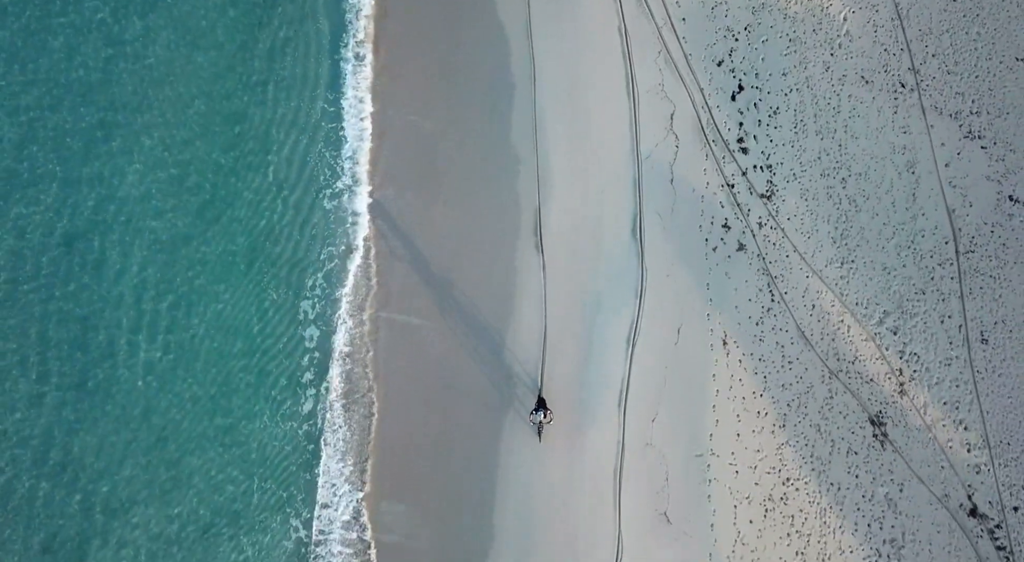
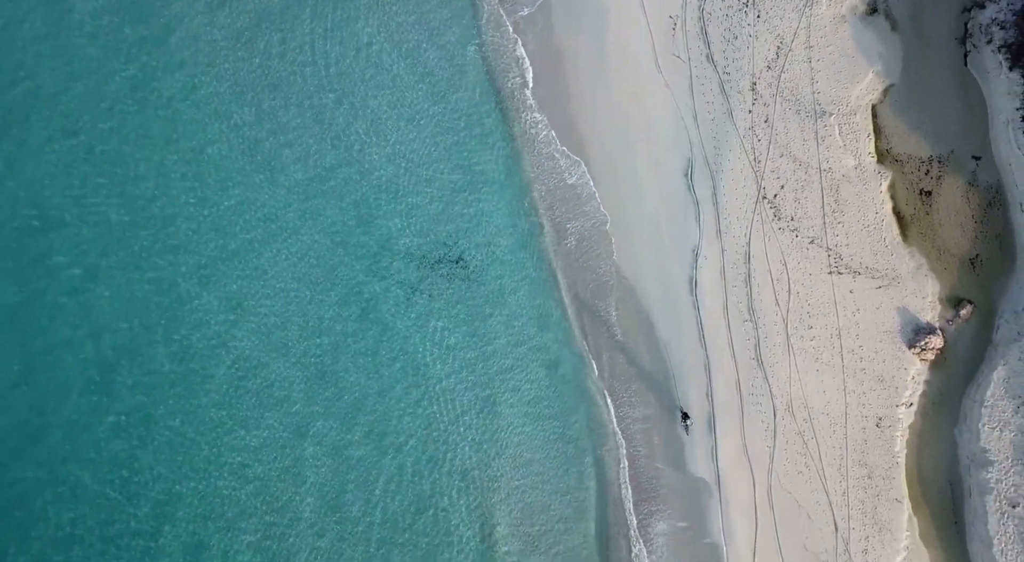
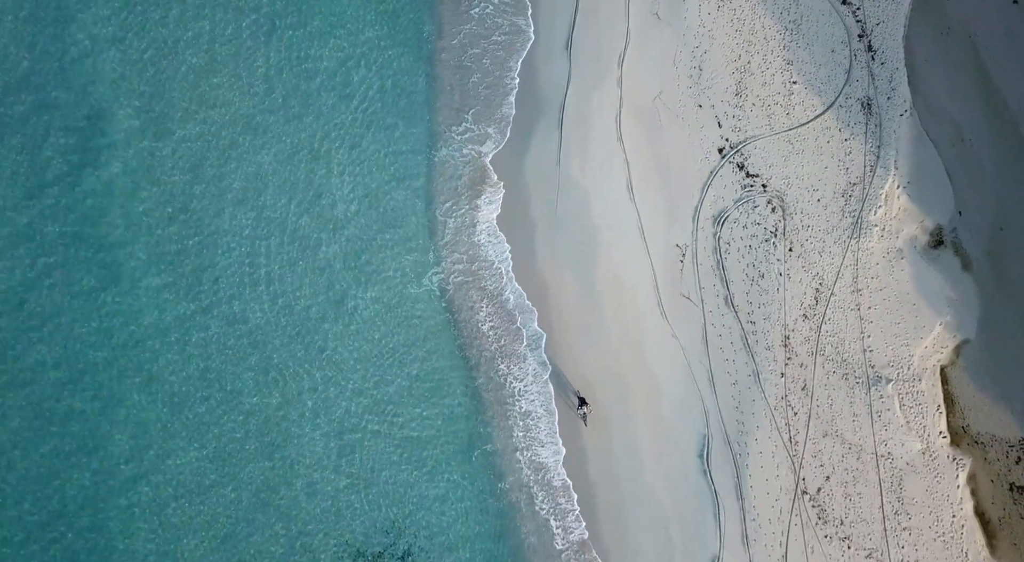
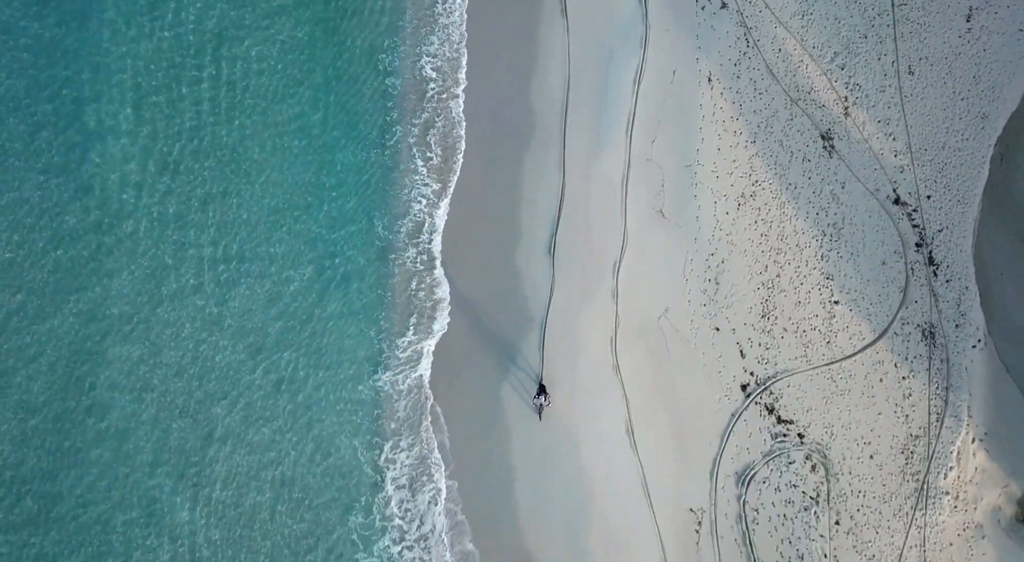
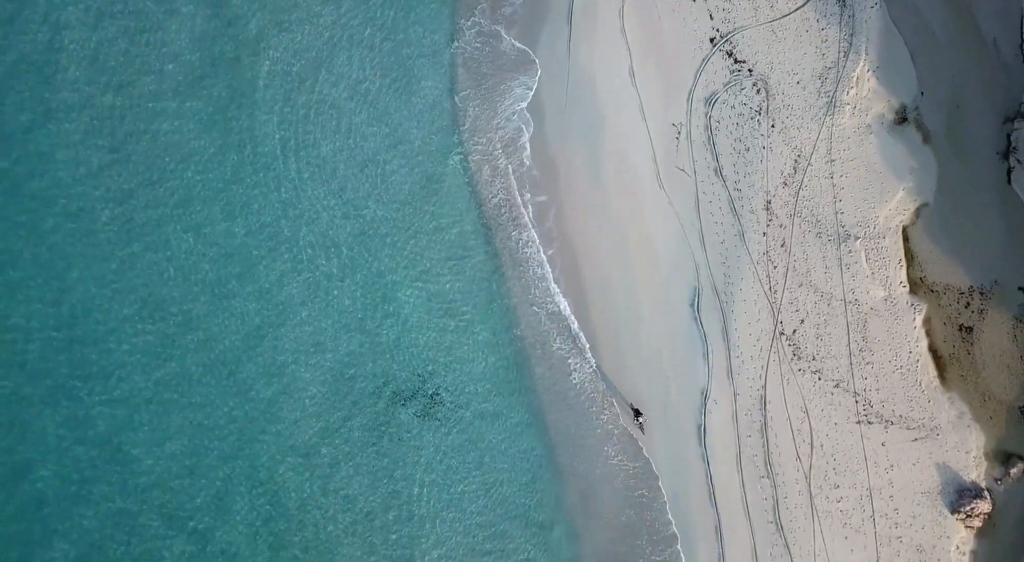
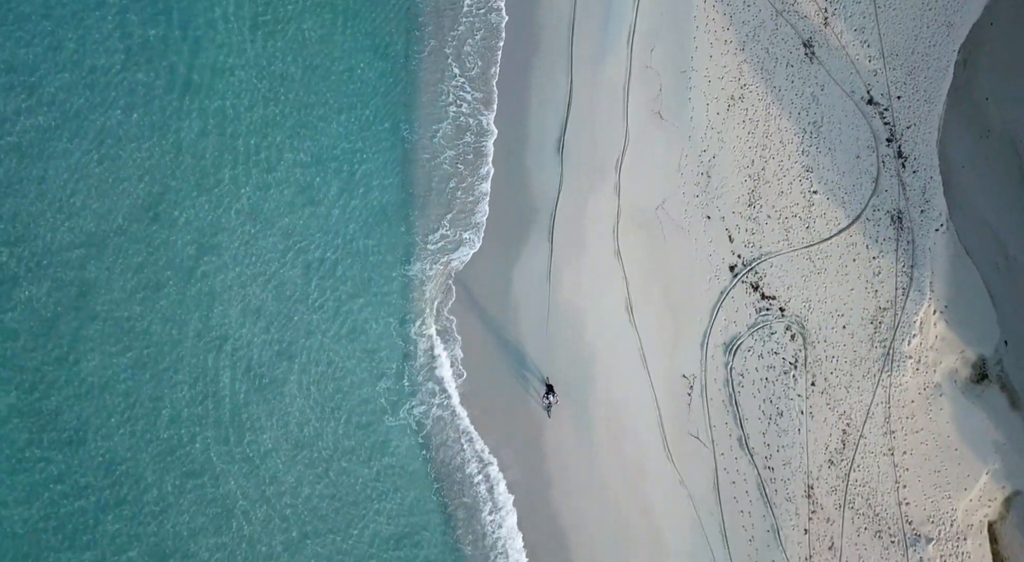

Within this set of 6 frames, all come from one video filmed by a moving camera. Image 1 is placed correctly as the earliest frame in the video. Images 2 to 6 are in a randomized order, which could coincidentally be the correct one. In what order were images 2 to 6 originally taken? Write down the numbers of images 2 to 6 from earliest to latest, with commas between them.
4, 6, 3, 5, 2
